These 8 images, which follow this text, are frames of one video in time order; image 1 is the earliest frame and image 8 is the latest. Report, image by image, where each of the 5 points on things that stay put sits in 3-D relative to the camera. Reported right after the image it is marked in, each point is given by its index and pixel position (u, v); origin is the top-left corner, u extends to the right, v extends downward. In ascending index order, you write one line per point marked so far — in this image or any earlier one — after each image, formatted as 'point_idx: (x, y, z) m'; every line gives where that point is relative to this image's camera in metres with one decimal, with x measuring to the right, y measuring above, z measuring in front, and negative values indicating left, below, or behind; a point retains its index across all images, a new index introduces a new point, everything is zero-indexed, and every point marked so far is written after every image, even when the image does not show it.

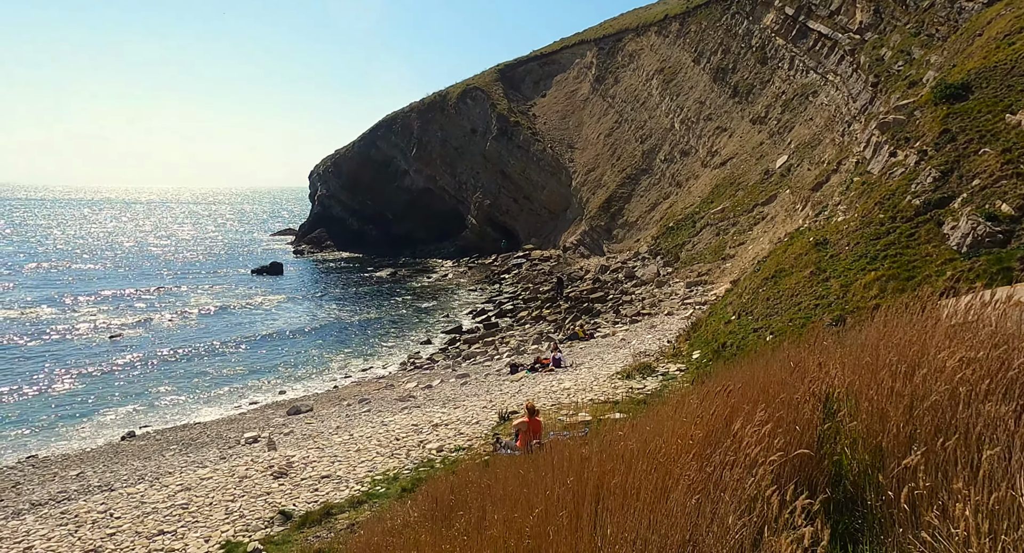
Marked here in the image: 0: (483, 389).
0: (-0.8, -3.3, +18.5) m
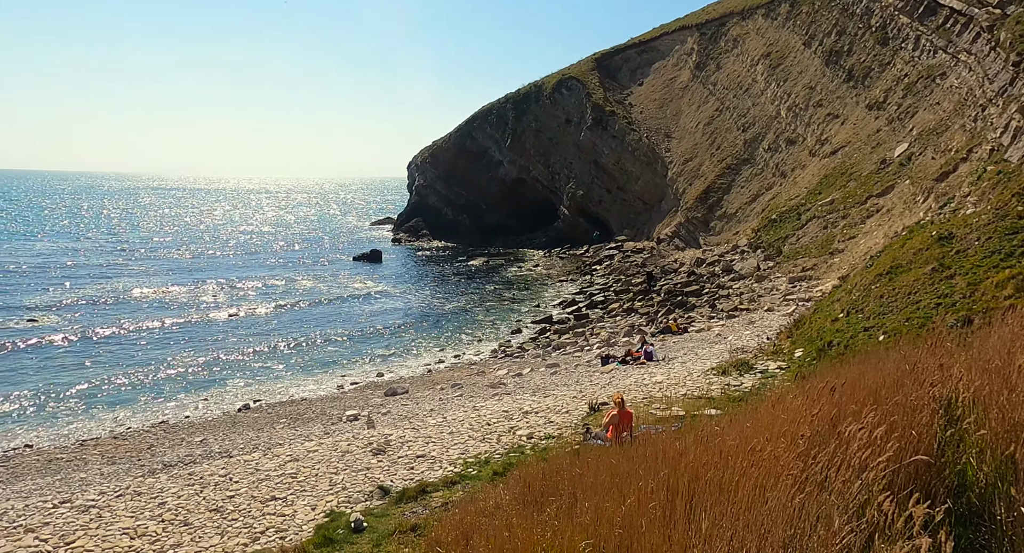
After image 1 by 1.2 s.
0: (+1.8, -3.0, +18.5) m
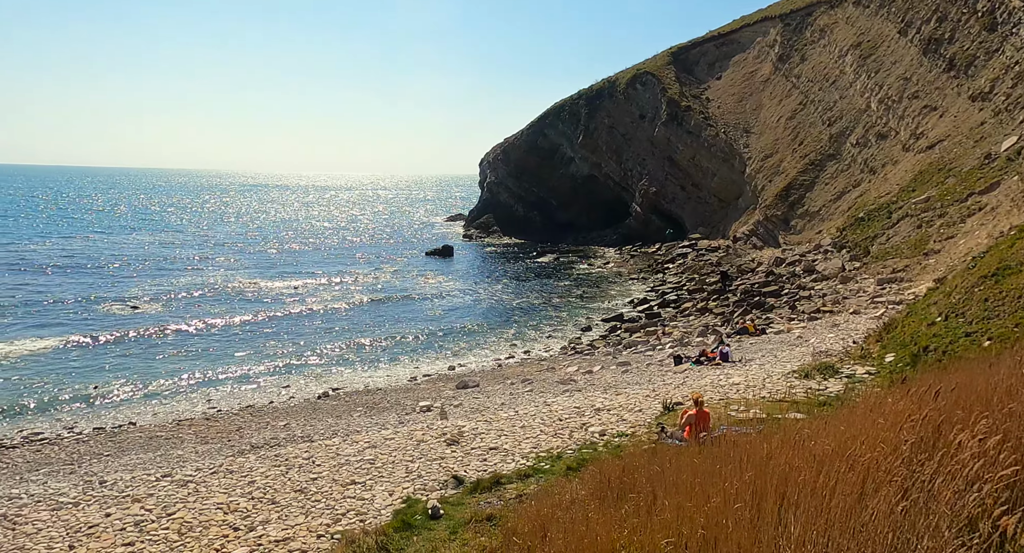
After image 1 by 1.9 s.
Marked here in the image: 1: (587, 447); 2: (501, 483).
0: (+3.9, -2.9, +18.3) m
1: (+1.3, -3.0, +11.0) m
2: (-0.2, -3.1, +9.4) m
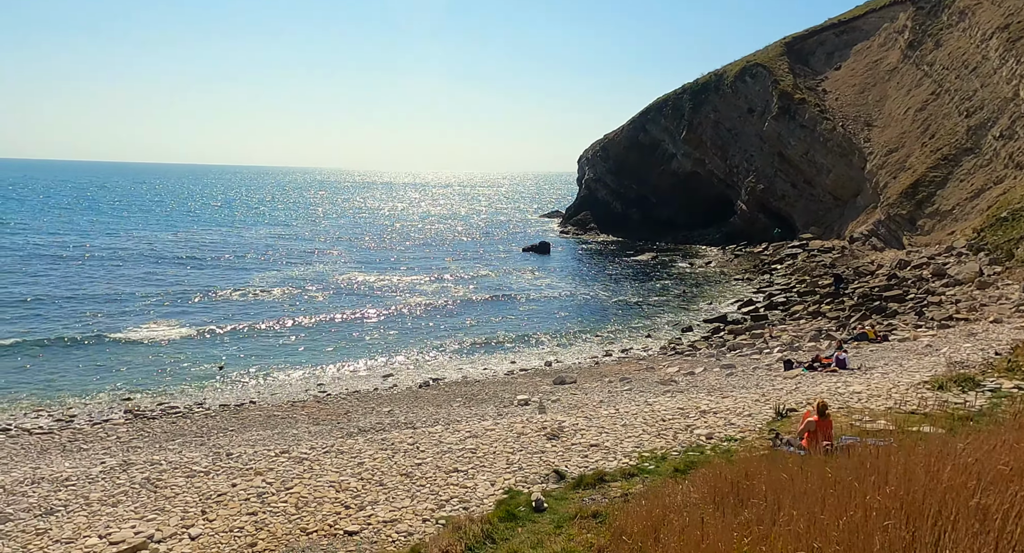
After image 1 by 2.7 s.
0: (+6.7, -2.9, +17.4) m
1: (+3.0, -2.9, +10.6) m
2: (+1.3, -3.0, +9.2) m
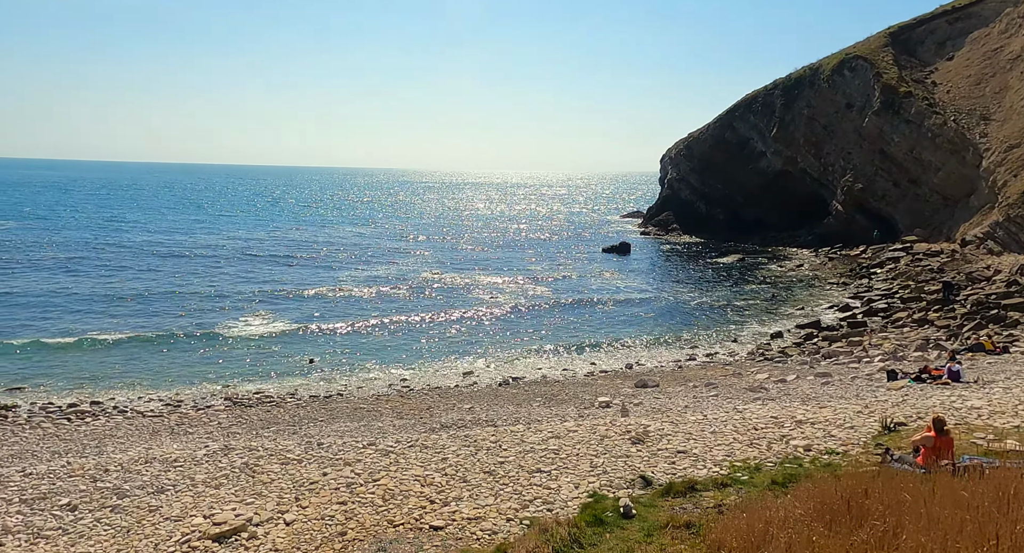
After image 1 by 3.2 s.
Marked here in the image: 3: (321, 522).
0: (+8.8, -3.0, +16.4) m
1: (+4.4, -2.9, +10.0) m
2: (+2.6, -3.0, +8.9) m
3: (-2.9, -3.7, +9.5) m
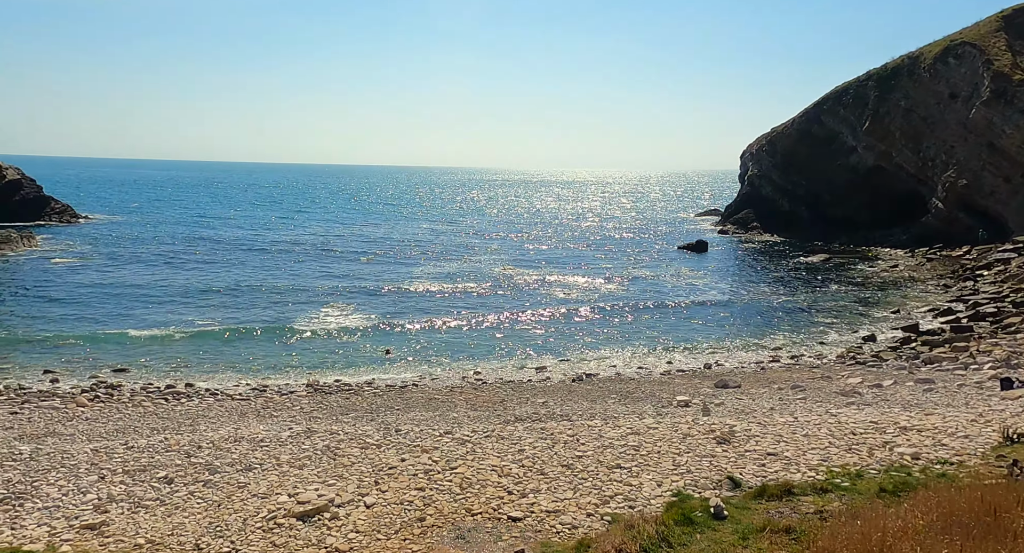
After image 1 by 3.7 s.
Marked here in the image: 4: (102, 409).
0: (+10.7, -3.0, +15.1) m
1: (+5.6, -2.8, +9.3) m
2: (+3.6, -2.8, +8.3) m
3: (-1.7, -3.5, +9.6) m
4: (-12.6, -4.1, +19.4) m
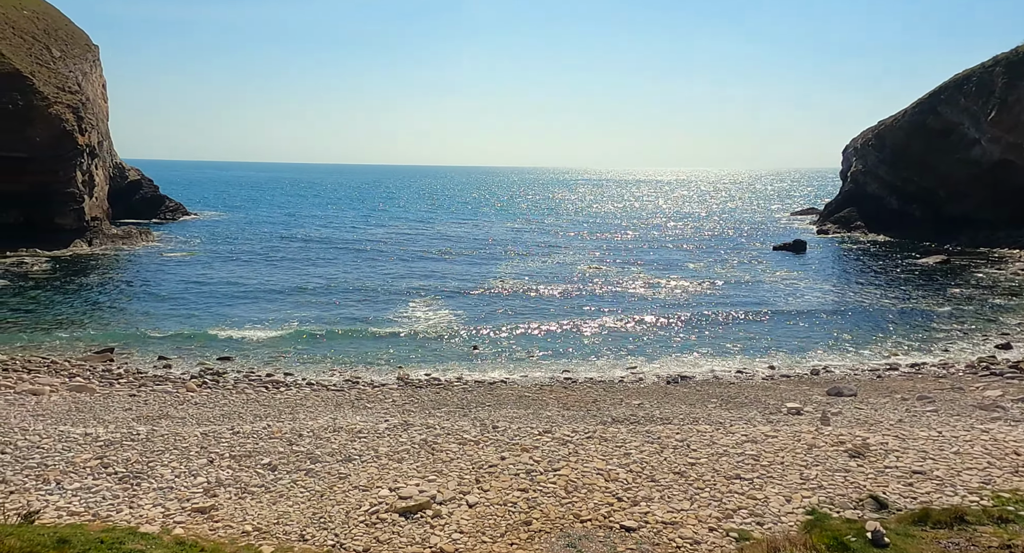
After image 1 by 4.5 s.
0: (+12.9, -3.0, +13.0) m
1: (+7.1, -2.8, +7.8) m
2: (+5.0, -2.7, +7.1) m
3: (-0.1, -3.3, +9.1) m
4: (-9.7, -3.8, +20.3) m
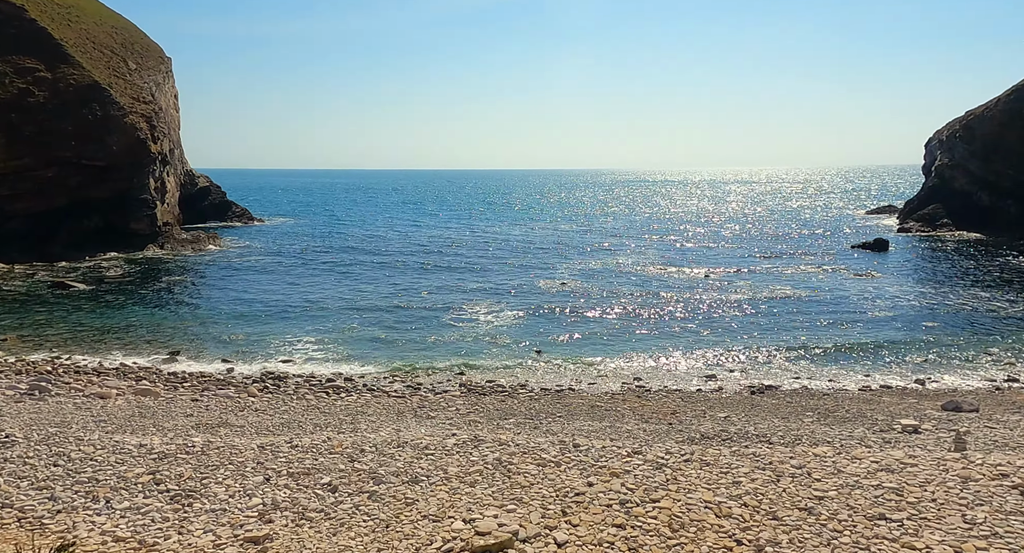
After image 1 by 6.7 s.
0: (+14.3, -2.9, +10.4) m
1: (+8.1, -2.7, +5.8) m
2: (+6.0, -2.7, +5.3) m
3: (+1.1, -3.3, +7.7) m
4: (-7.5, -3.9, +19.6) m
